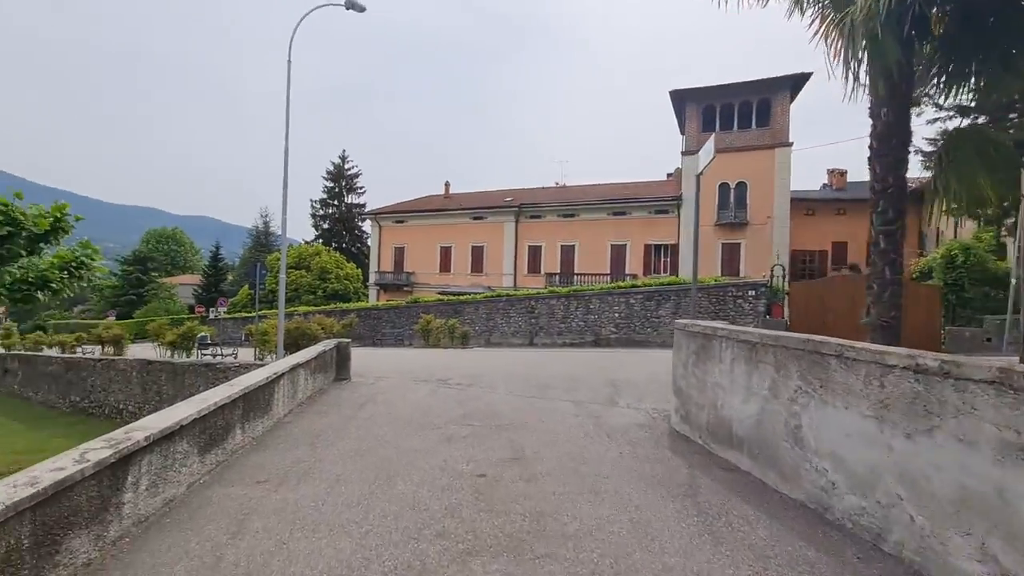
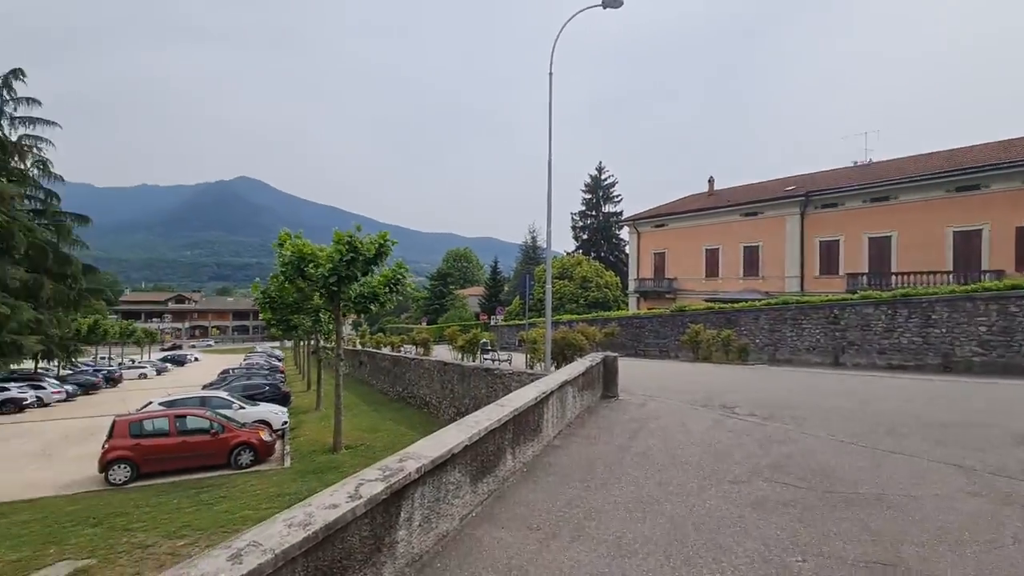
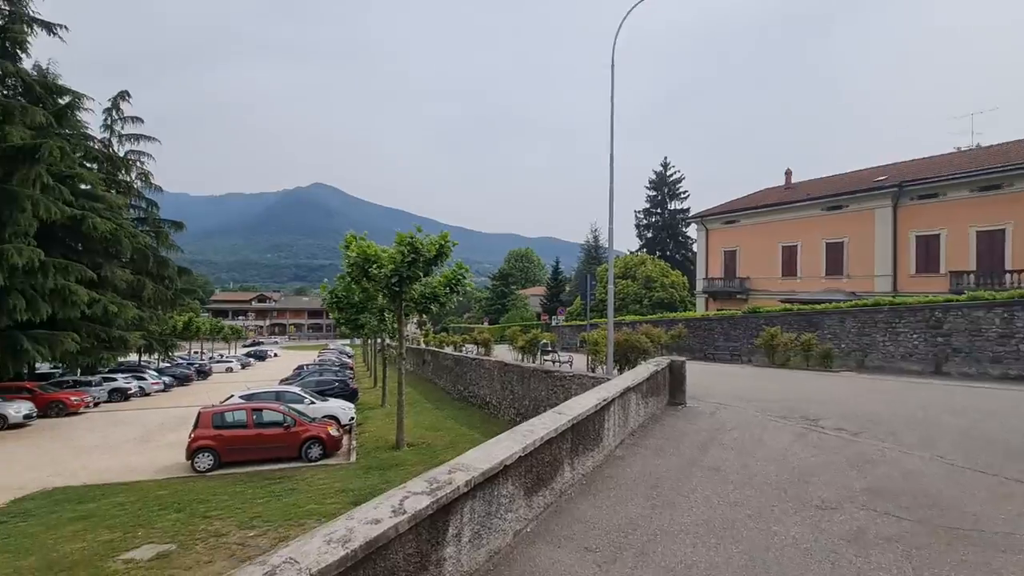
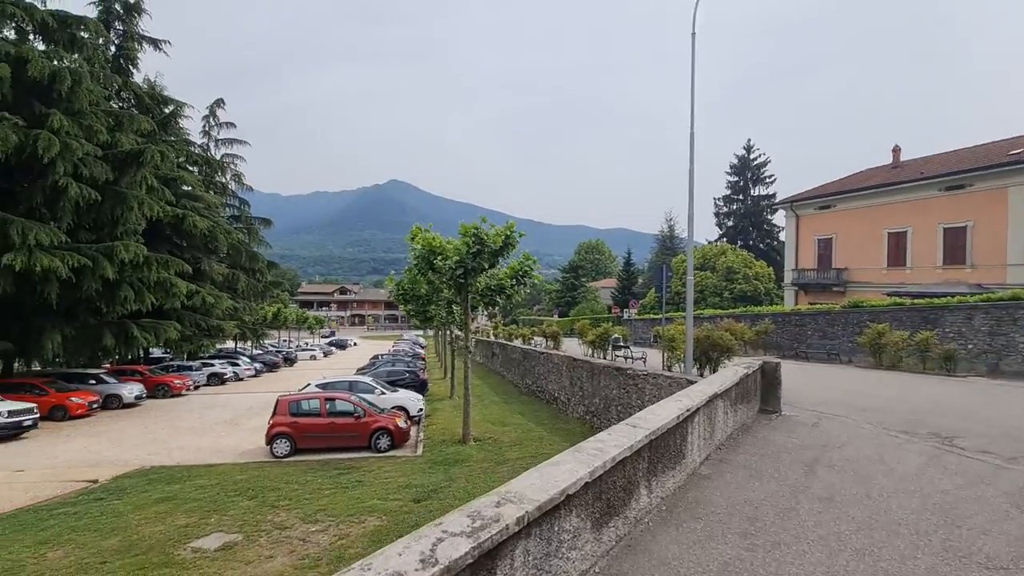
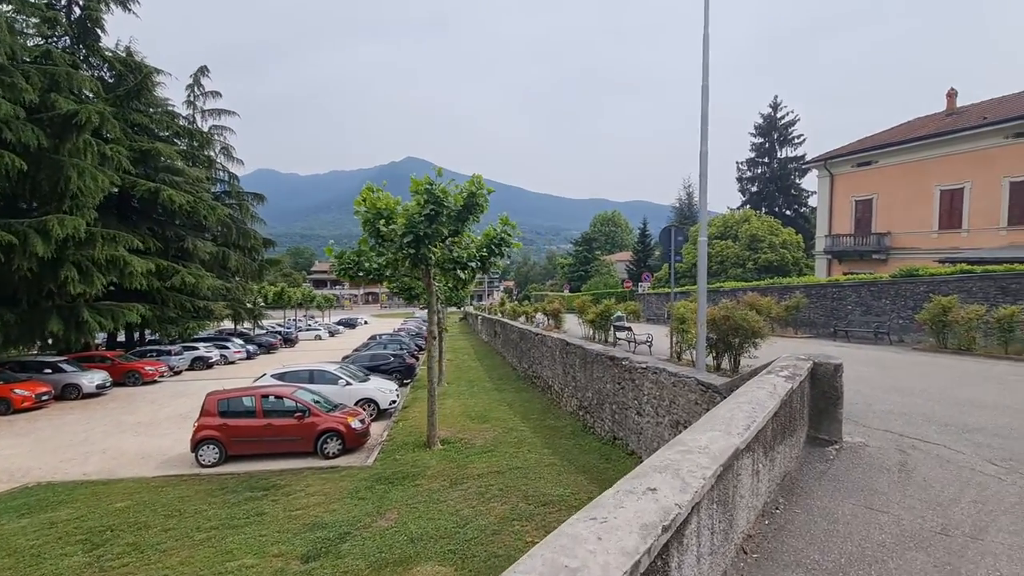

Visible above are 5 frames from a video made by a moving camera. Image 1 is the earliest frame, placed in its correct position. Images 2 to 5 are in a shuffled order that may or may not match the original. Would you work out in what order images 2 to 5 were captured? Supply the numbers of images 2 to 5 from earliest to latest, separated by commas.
2, 3, 4, 5
